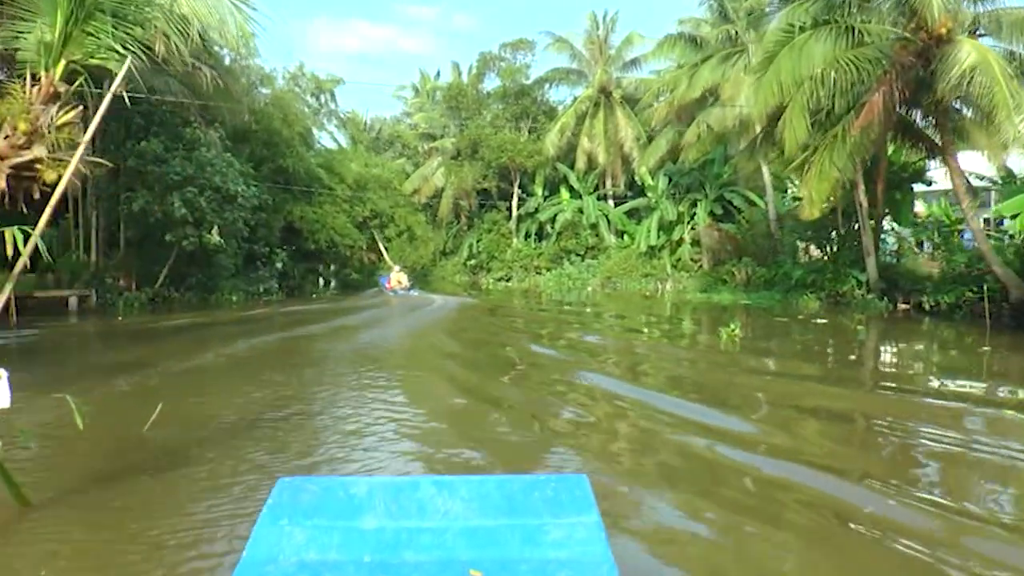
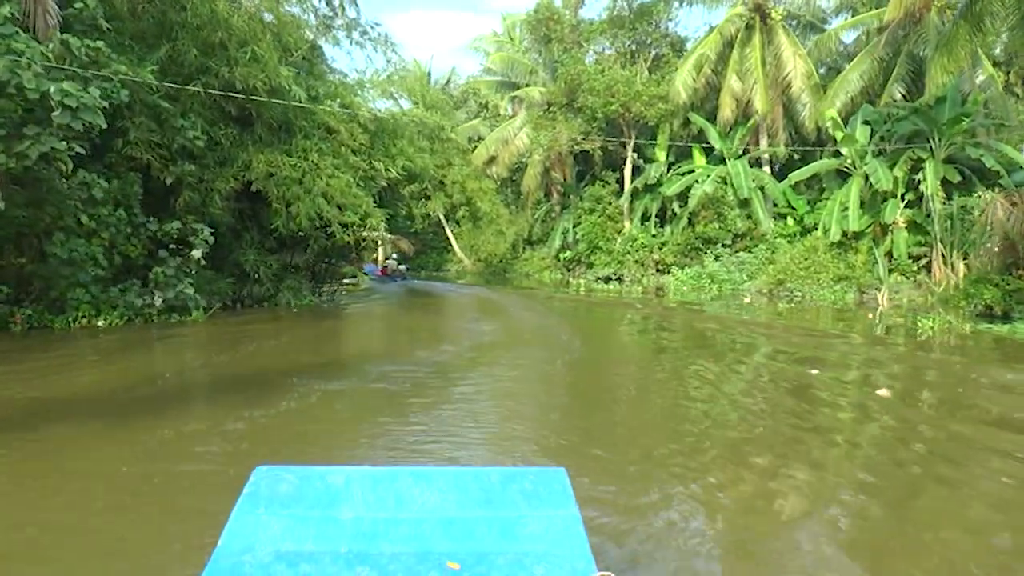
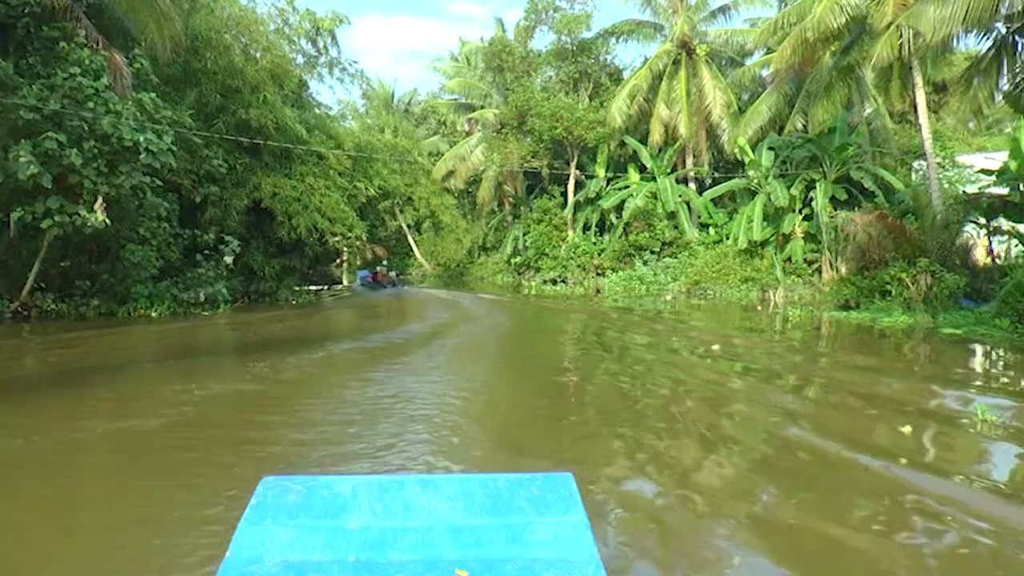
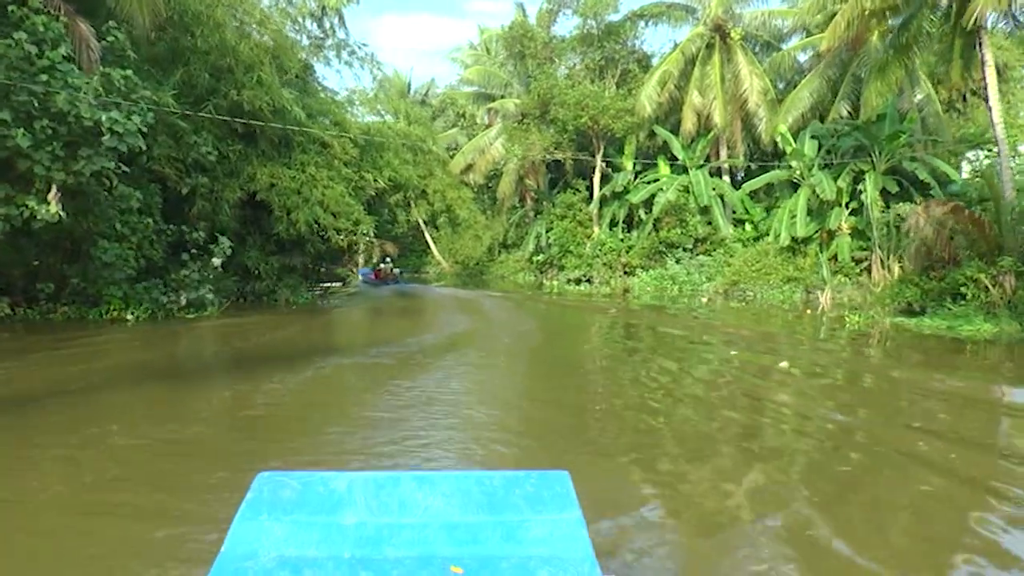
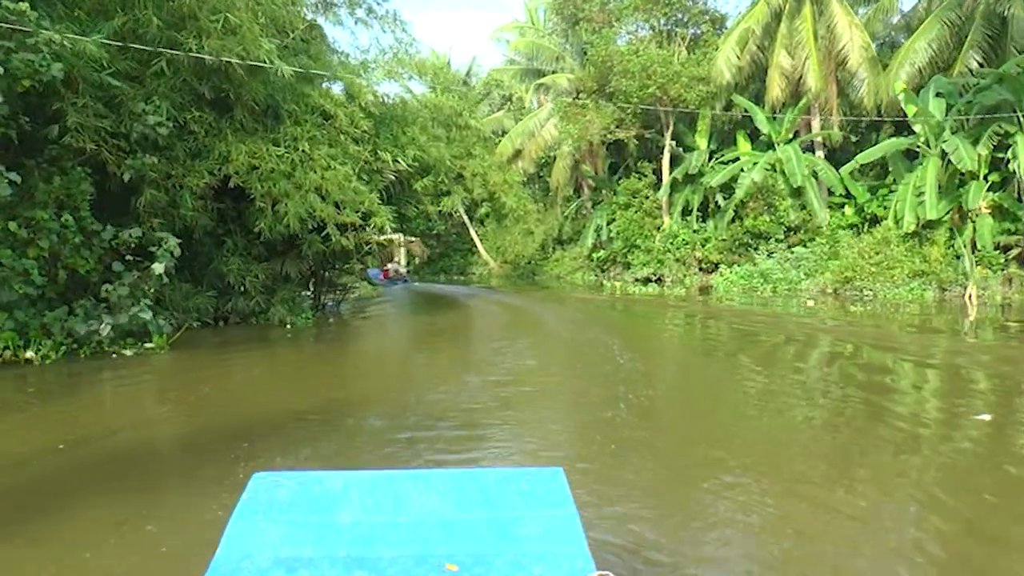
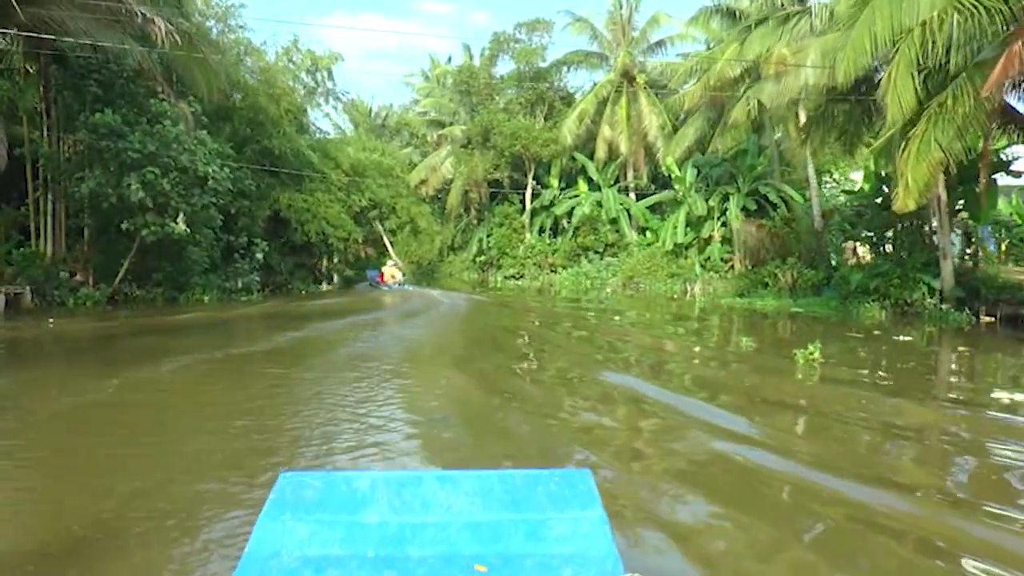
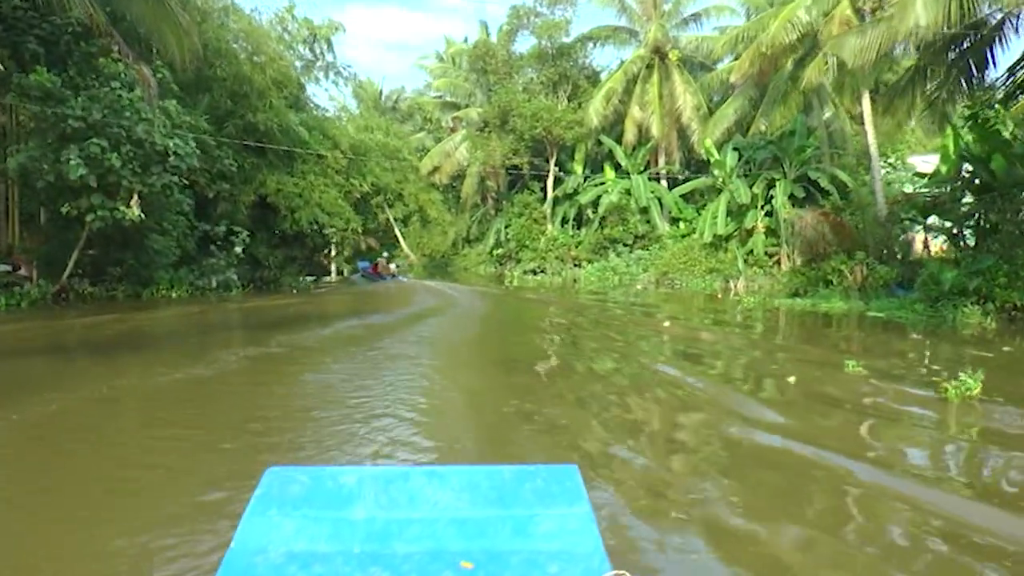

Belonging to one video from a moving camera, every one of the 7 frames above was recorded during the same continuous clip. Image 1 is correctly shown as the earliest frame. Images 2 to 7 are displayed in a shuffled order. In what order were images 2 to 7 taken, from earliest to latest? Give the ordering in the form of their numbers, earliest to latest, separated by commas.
6, 7, 3, 4, 2, 5
